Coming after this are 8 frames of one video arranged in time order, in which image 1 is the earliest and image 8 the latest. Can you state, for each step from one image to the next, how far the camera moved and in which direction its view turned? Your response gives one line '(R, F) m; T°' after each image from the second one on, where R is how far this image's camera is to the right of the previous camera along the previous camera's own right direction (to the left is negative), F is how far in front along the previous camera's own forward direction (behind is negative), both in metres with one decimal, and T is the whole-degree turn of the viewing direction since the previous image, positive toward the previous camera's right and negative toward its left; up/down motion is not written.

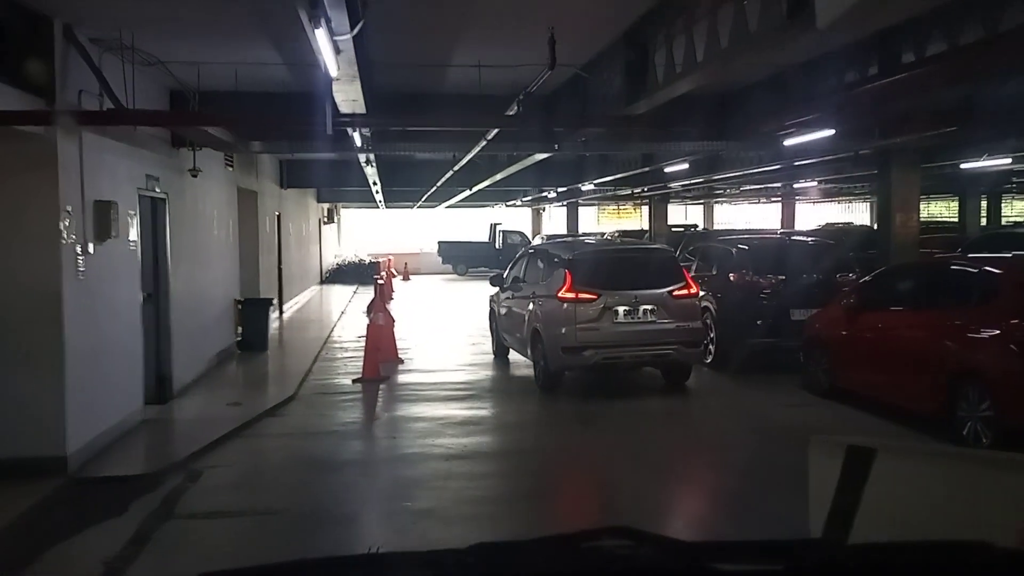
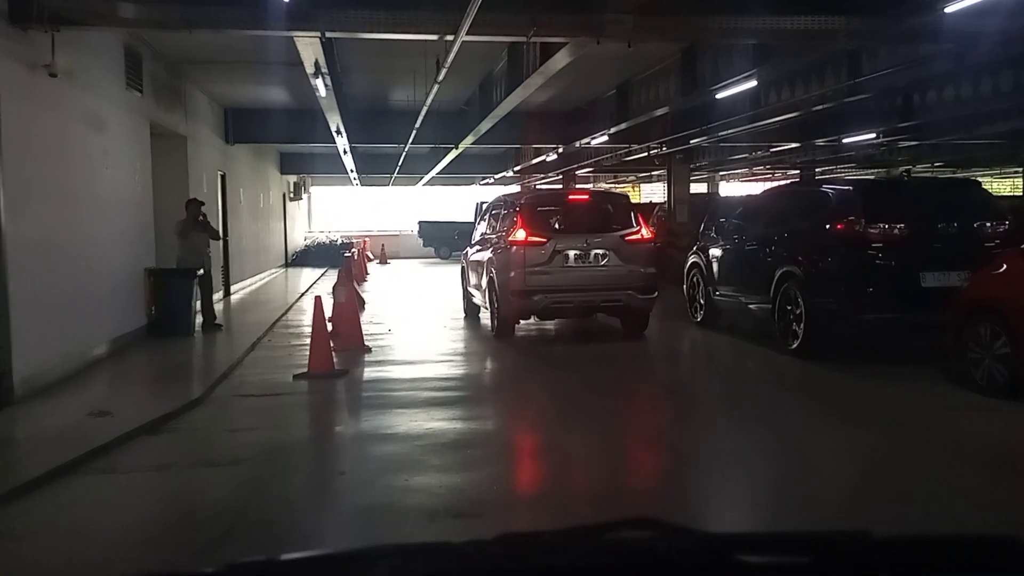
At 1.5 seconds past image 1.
(-0.2, +3.3) m; +1°
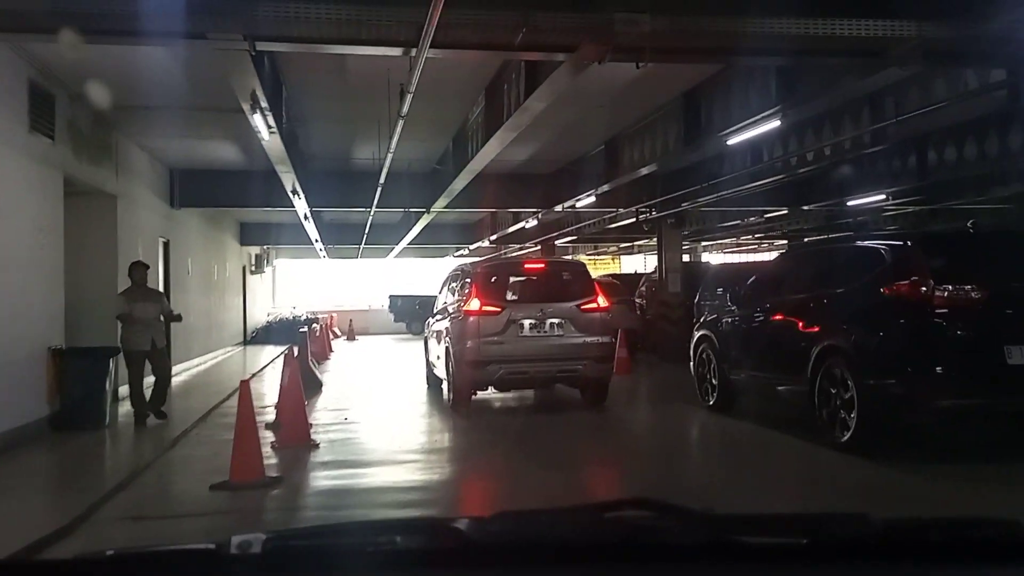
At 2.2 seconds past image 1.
(-0.1, +1.6) m; +2°
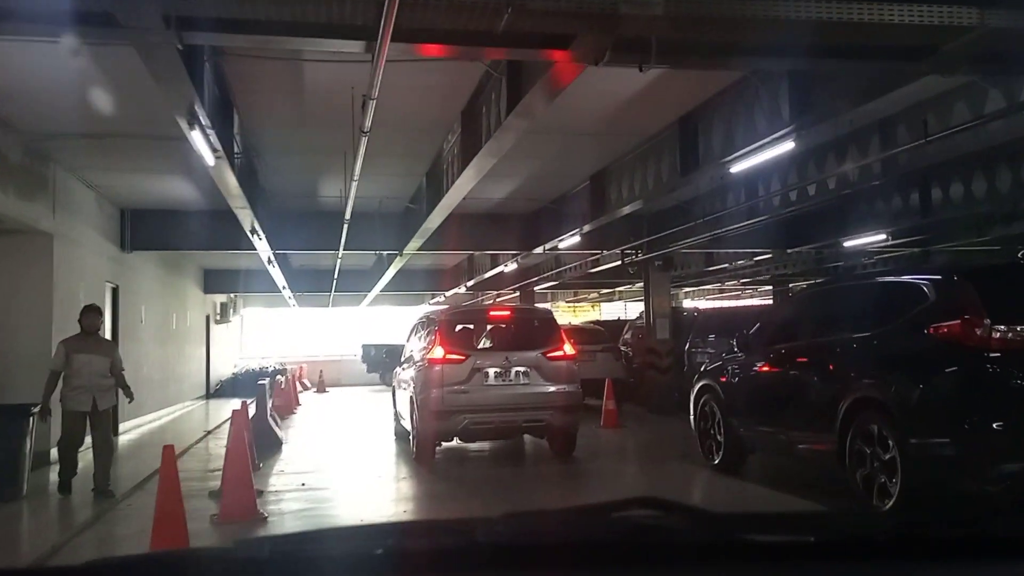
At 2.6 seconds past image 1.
(0.0, +1.0) m; +2°
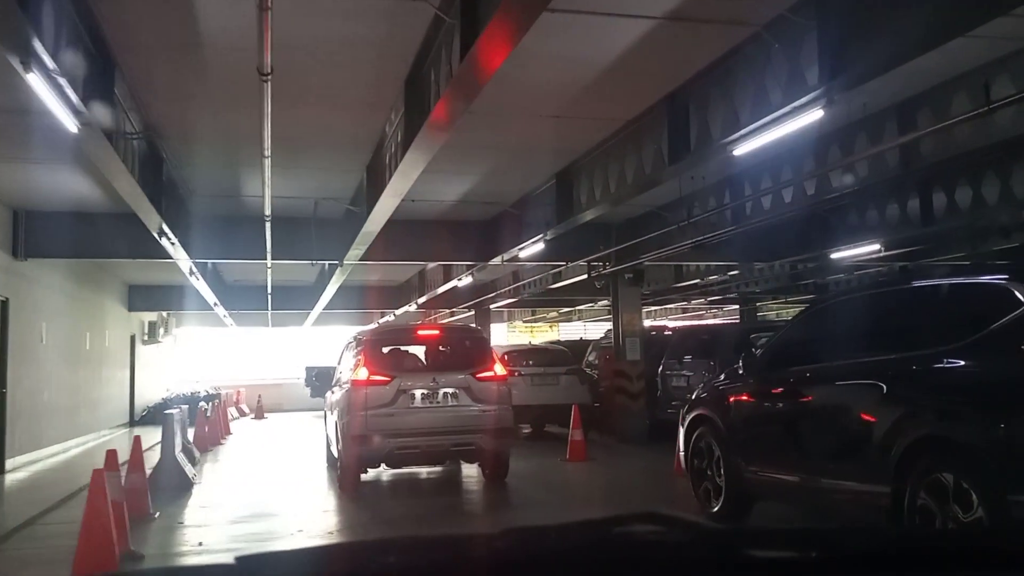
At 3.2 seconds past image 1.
(0.0, +1.5) m; +3°
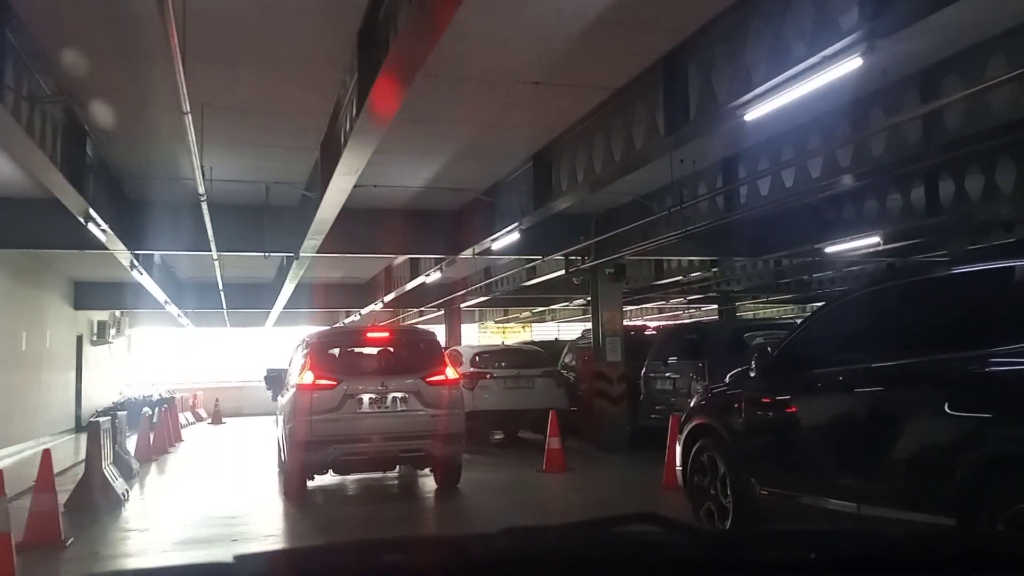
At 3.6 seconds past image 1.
(0.0, +1.0) m; +2°
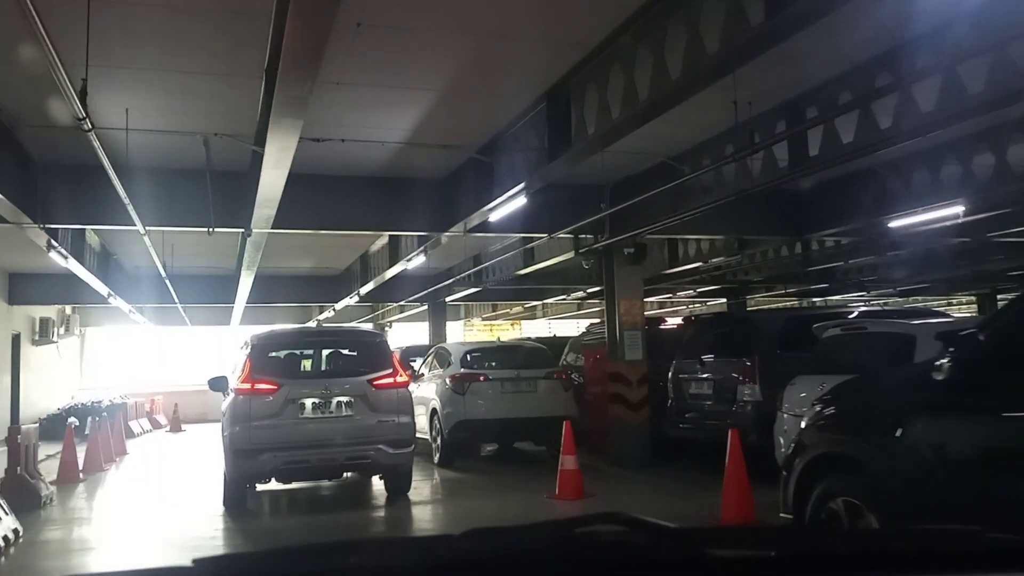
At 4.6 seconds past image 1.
(-0.2, +2.1) m; +1°
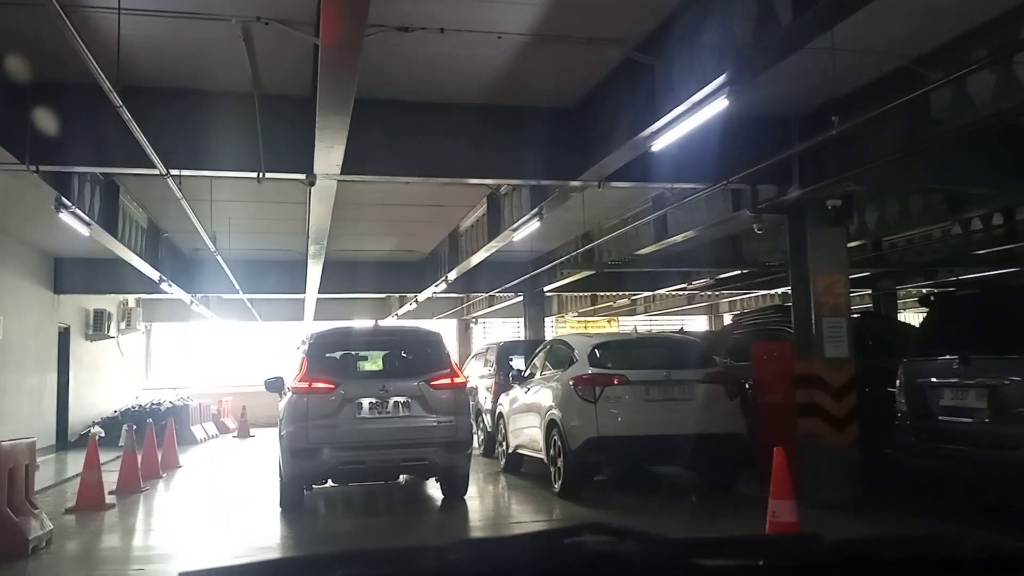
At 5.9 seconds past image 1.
(-0.7, +2.7) m; -5°
